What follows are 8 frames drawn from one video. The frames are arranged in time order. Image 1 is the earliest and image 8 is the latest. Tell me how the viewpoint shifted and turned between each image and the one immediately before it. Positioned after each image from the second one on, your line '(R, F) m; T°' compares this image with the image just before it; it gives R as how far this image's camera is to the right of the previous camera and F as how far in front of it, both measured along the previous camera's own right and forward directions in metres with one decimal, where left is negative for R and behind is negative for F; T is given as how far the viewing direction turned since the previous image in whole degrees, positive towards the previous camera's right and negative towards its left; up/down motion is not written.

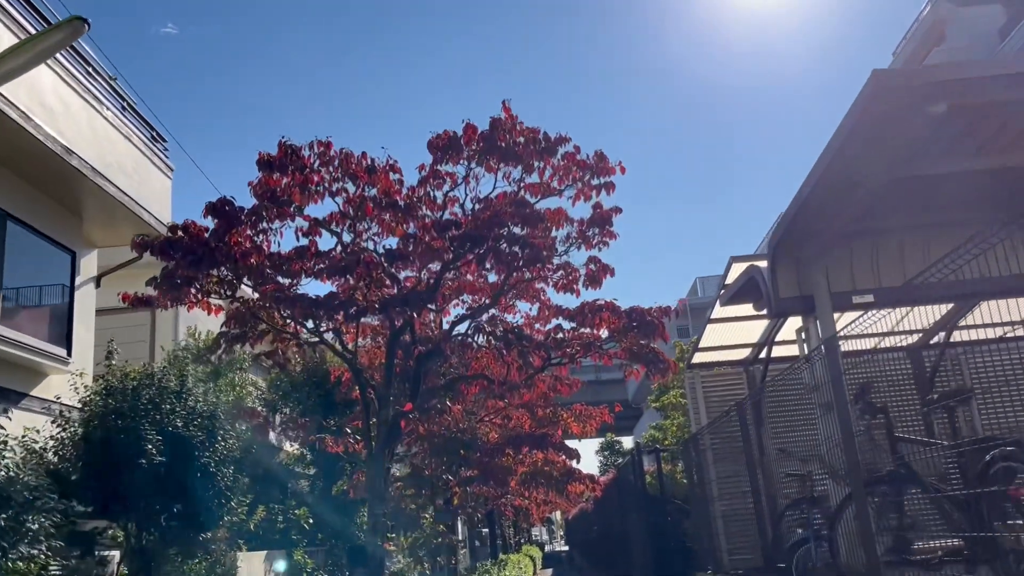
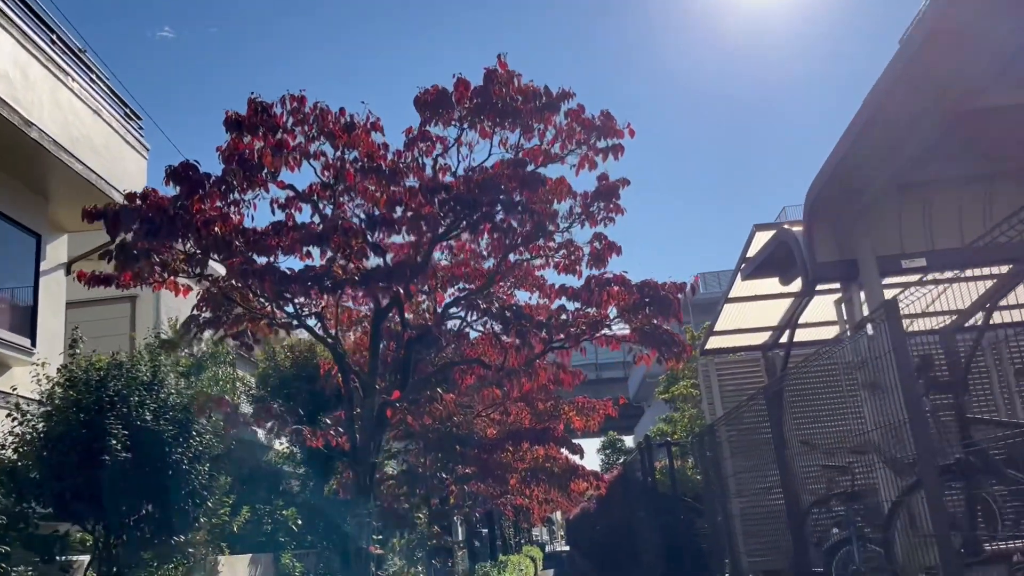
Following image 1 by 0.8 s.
(0.0, +0.8) m; 0°
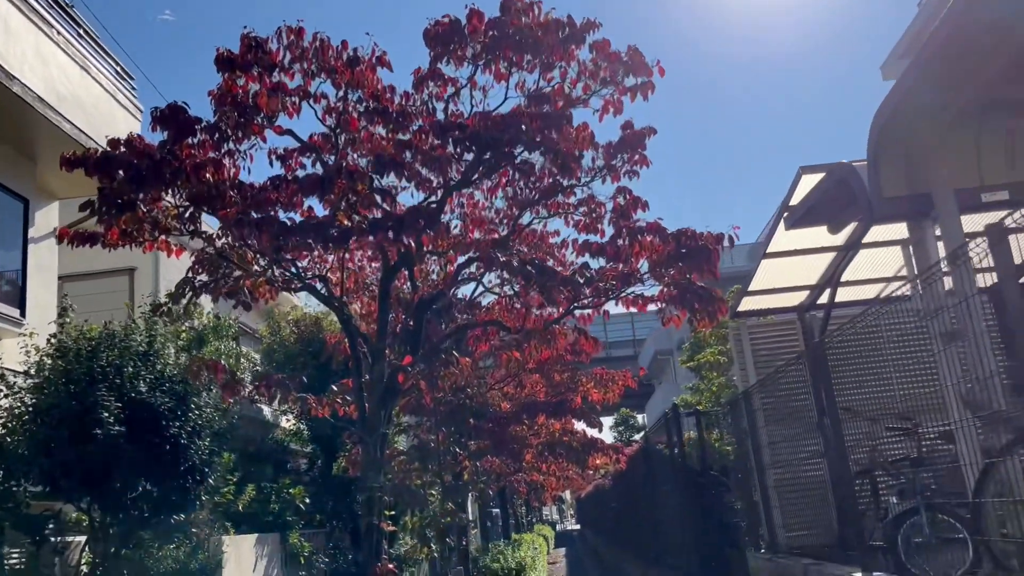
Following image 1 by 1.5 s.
(-0.1, +0.6) m; 0°
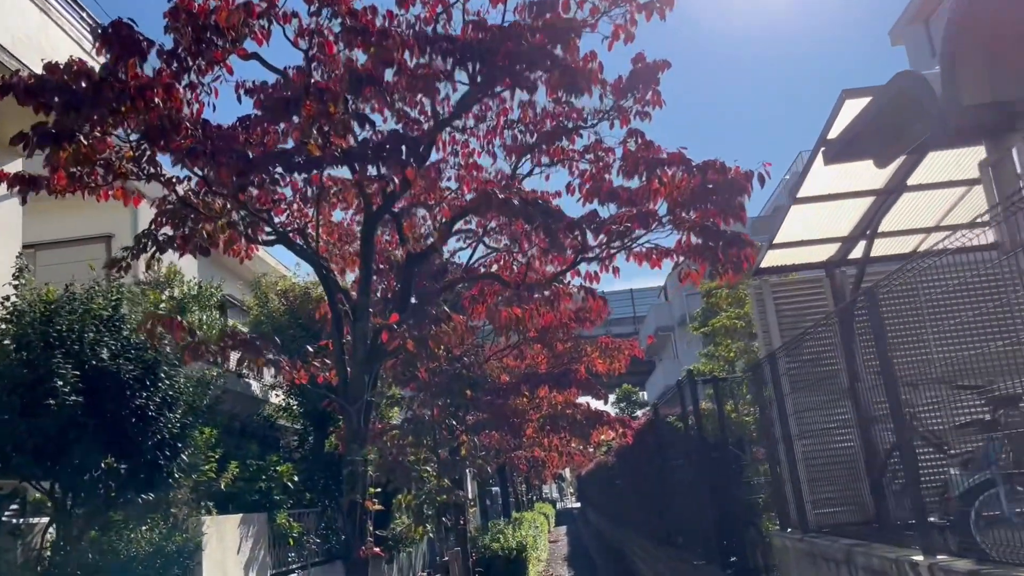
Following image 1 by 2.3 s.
(0.0, +0.8) m; 0°
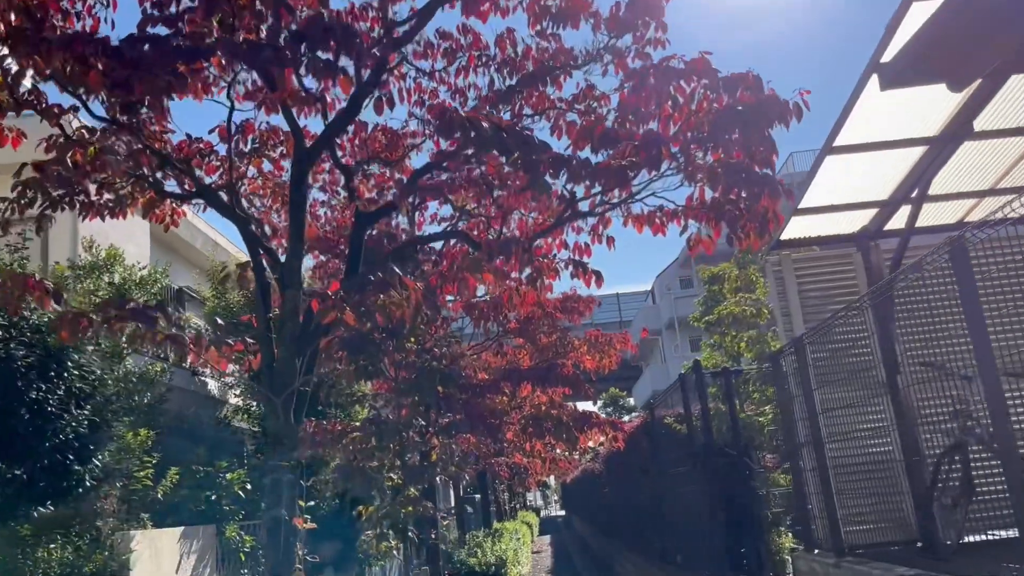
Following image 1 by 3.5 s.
(+0.1, +1.3) m; +1°
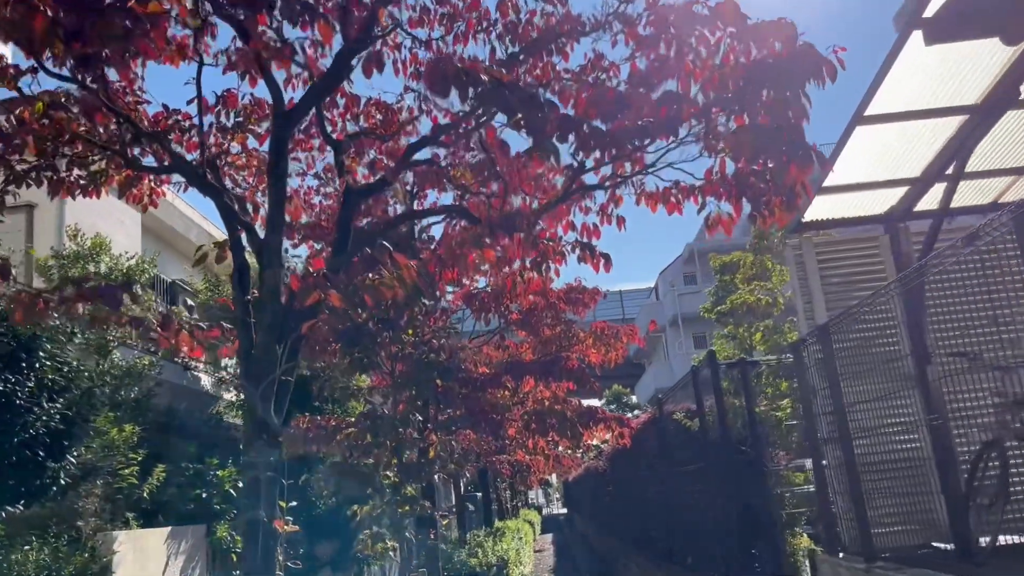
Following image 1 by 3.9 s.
(0.0, +0.4) m; 0°
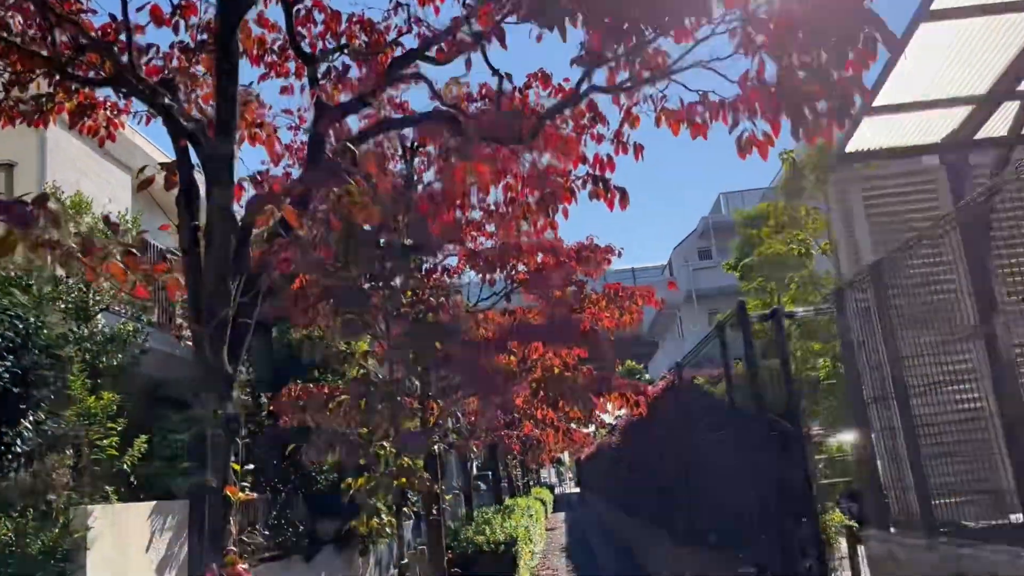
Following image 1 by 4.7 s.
(+0.1, +0.7) m; -1°
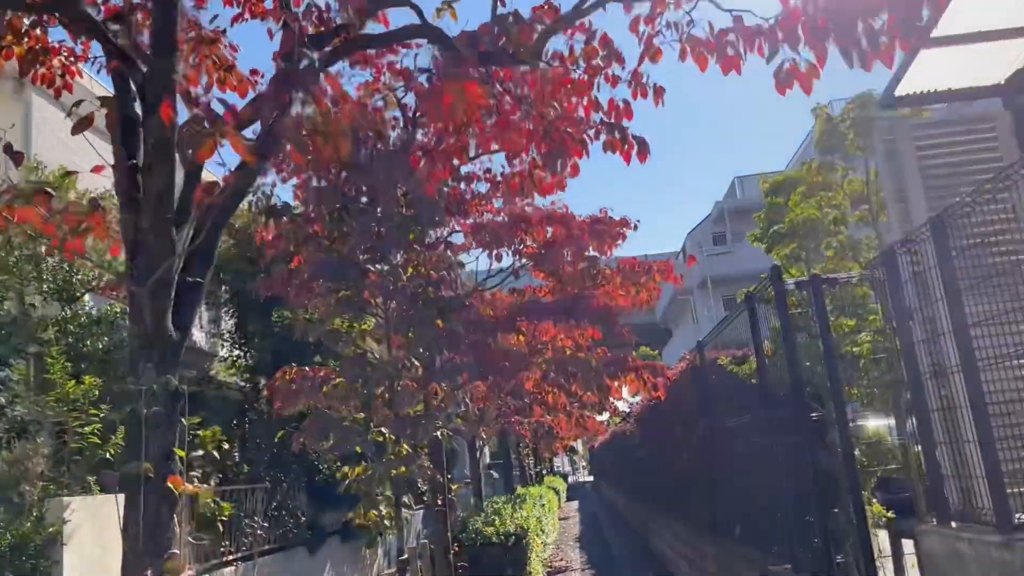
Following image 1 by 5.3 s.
(0.0, +0.6) m; -1°
